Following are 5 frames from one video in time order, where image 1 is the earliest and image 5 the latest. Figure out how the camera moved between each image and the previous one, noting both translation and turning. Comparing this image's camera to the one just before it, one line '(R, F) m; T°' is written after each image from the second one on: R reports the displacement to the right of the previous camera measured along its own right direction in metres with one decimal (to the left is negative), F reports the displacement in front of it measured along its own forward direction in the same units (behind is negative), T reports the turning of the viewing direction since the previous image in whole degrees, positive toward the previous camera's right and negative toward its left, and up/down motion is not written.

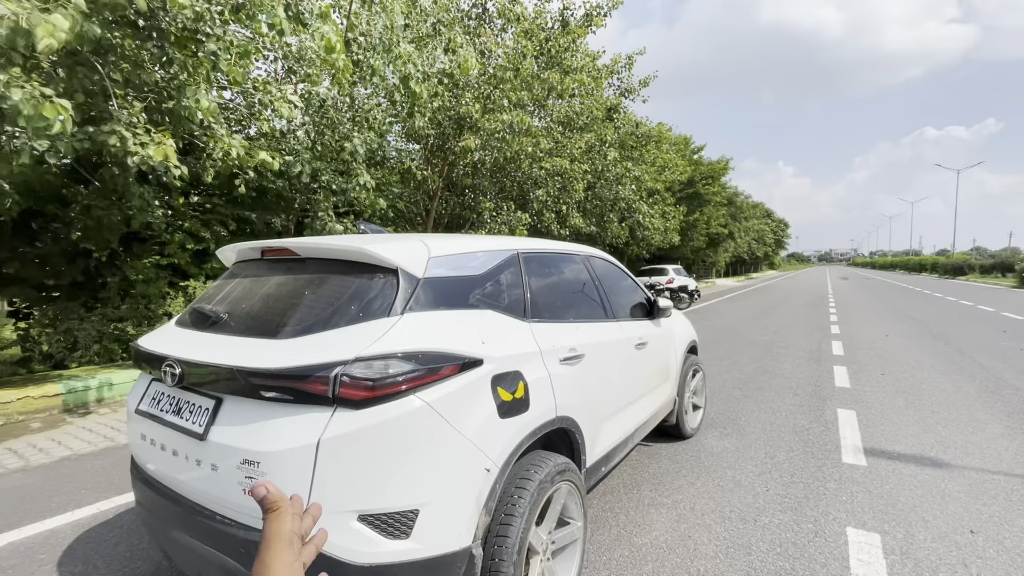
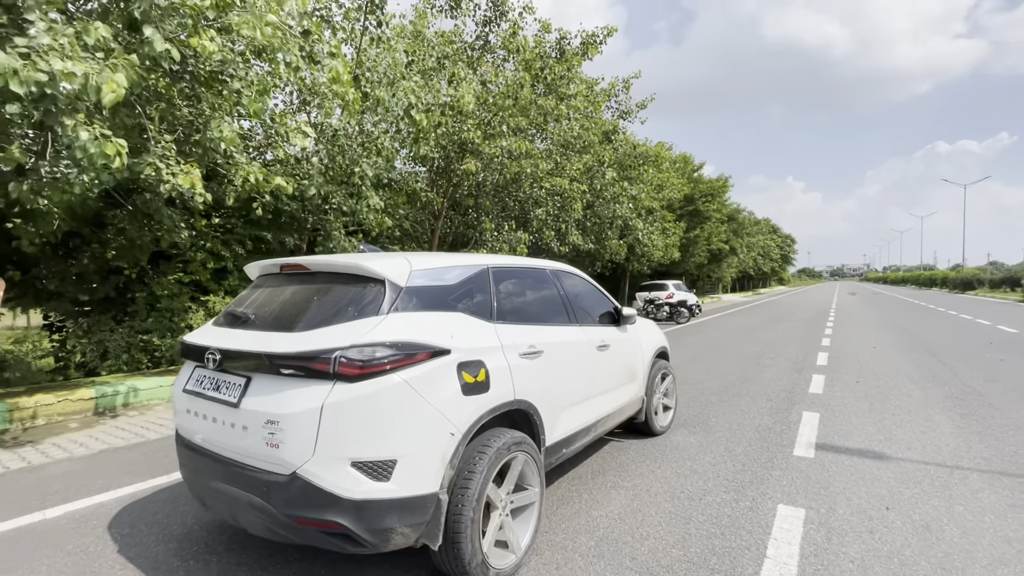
(+0.2, -0.5) m; -1°
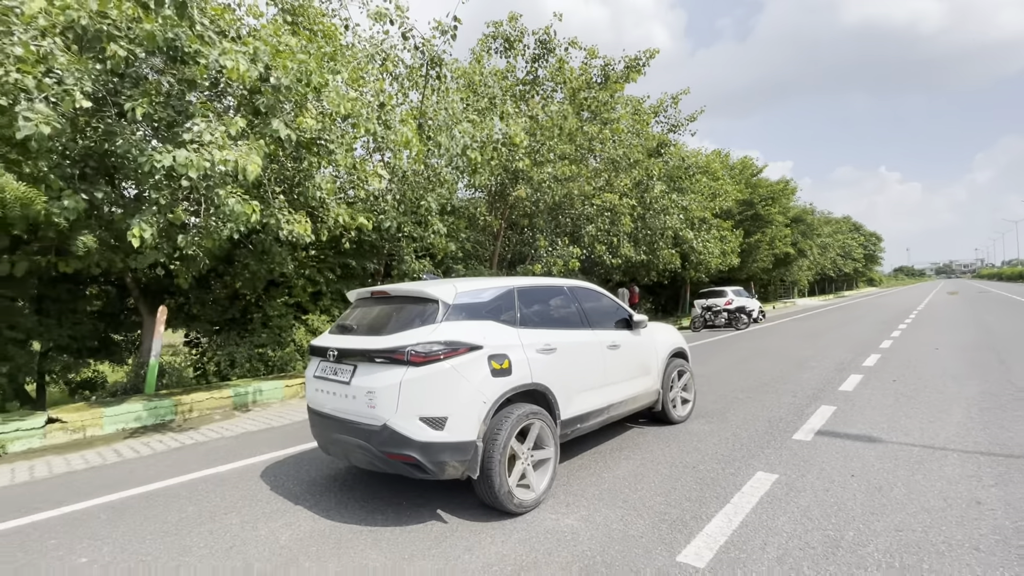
(+0.4, -1.0) m; -8°
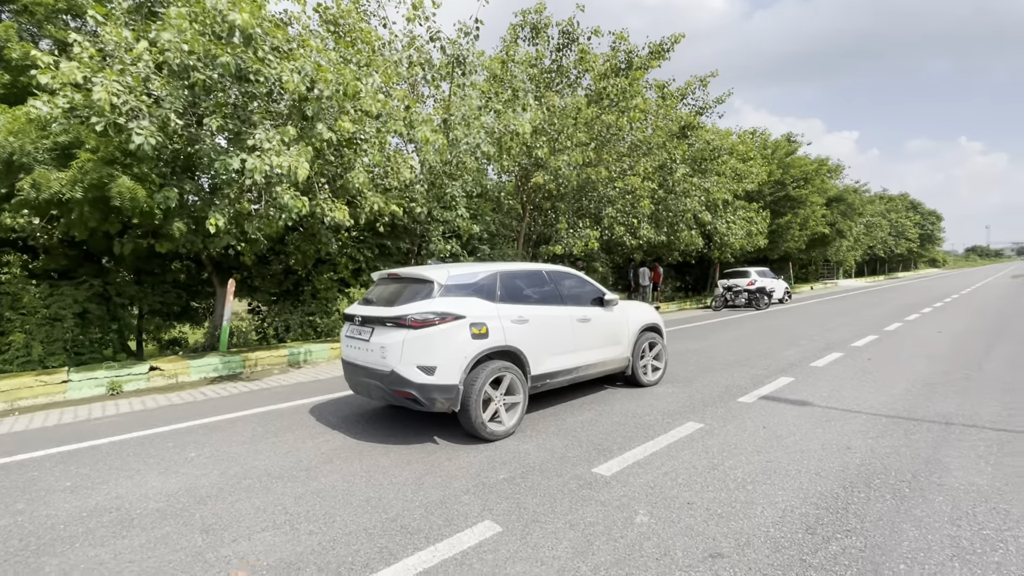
(+0.6, -1.0) m; -5°
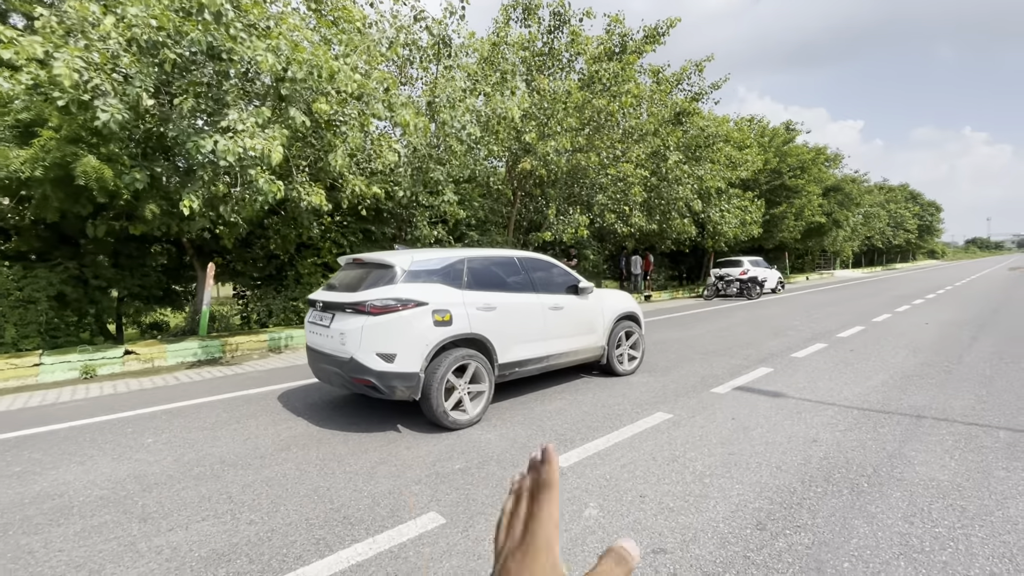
(+0.3, +0.1) m; 0°
